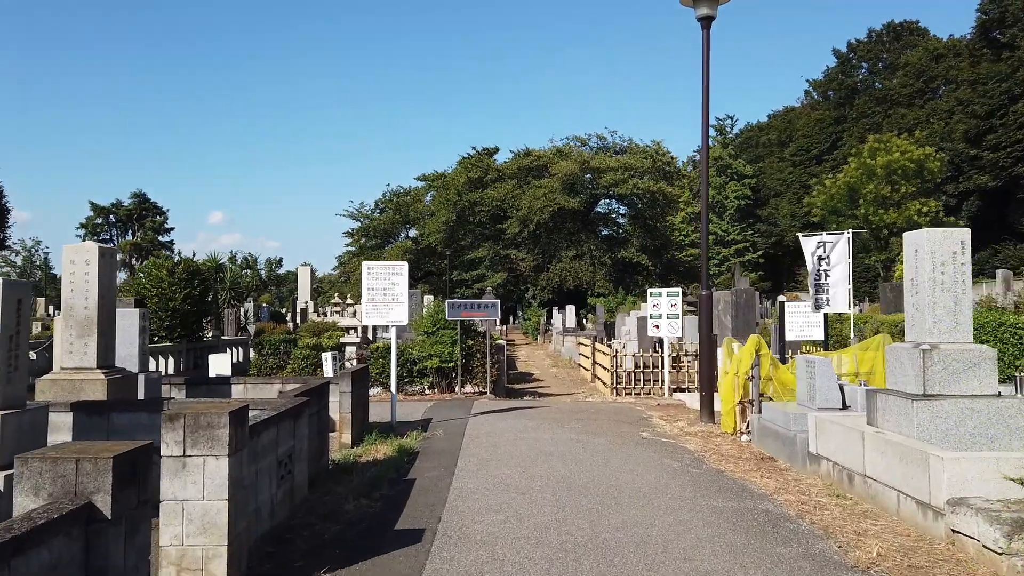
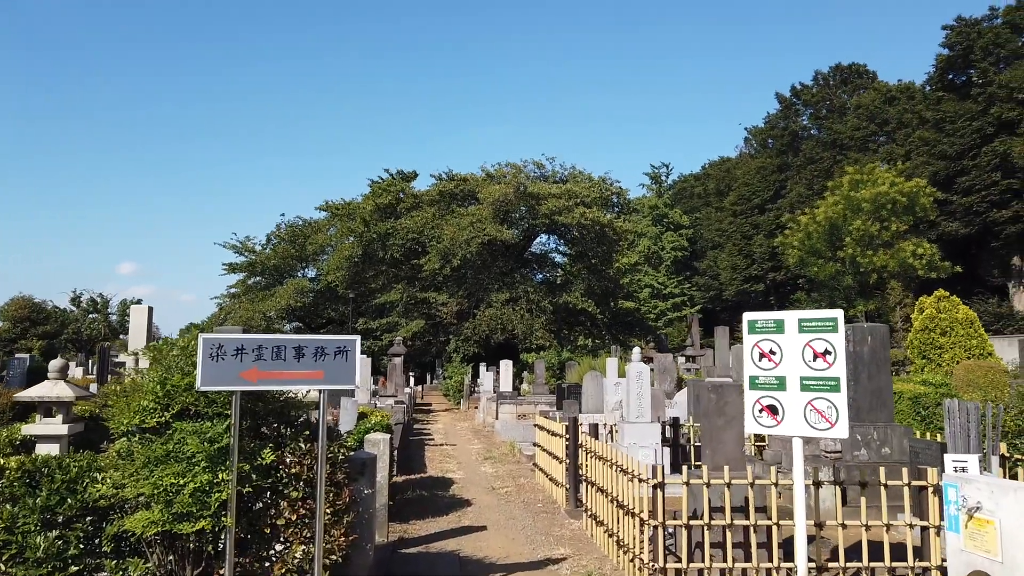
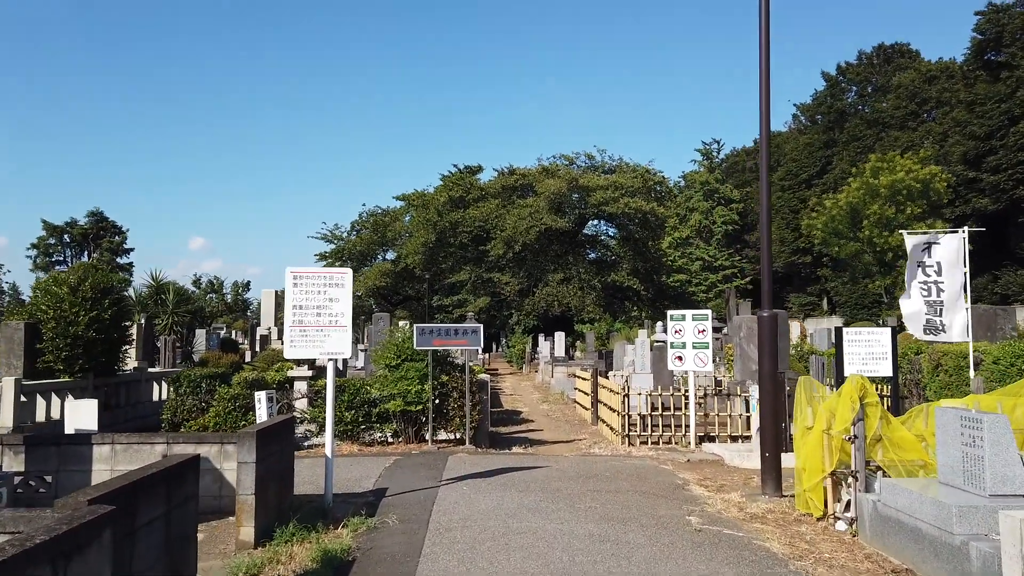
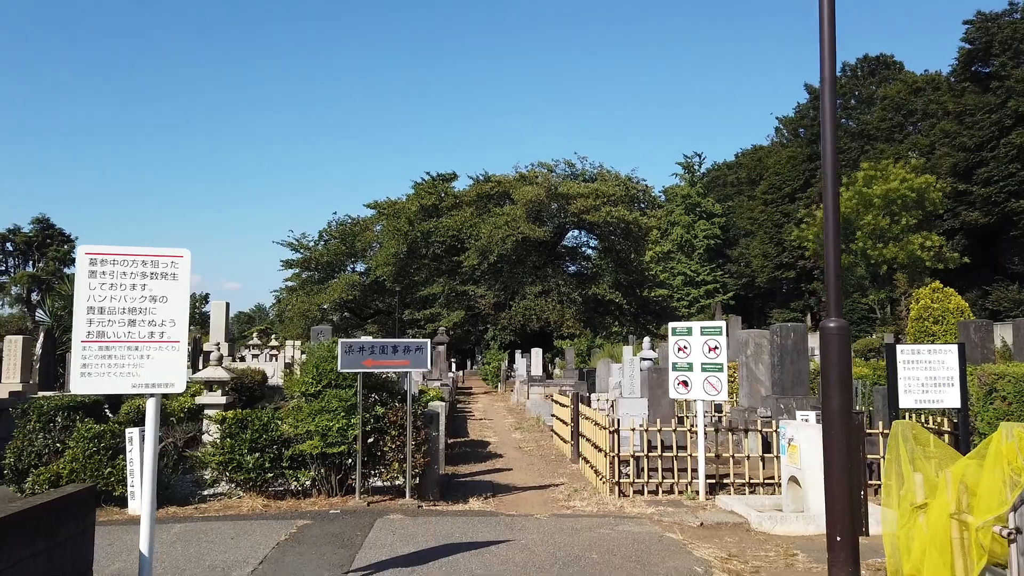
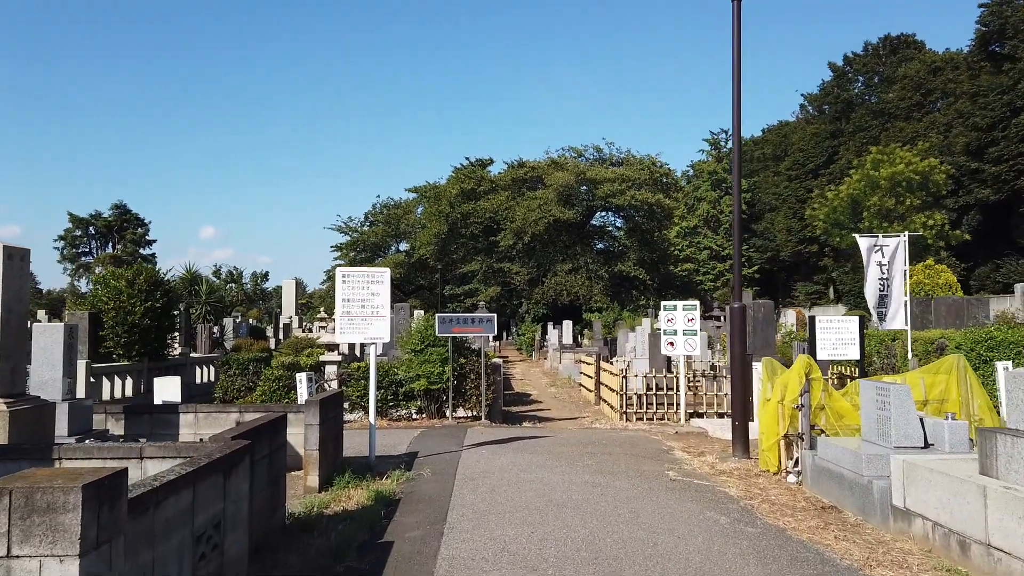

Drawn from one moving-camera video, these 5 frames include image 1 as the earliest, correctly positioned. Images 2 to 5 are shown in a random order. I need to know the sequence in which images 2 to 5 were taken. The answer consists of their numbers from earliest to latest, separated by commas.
5, 3, 4, 2
